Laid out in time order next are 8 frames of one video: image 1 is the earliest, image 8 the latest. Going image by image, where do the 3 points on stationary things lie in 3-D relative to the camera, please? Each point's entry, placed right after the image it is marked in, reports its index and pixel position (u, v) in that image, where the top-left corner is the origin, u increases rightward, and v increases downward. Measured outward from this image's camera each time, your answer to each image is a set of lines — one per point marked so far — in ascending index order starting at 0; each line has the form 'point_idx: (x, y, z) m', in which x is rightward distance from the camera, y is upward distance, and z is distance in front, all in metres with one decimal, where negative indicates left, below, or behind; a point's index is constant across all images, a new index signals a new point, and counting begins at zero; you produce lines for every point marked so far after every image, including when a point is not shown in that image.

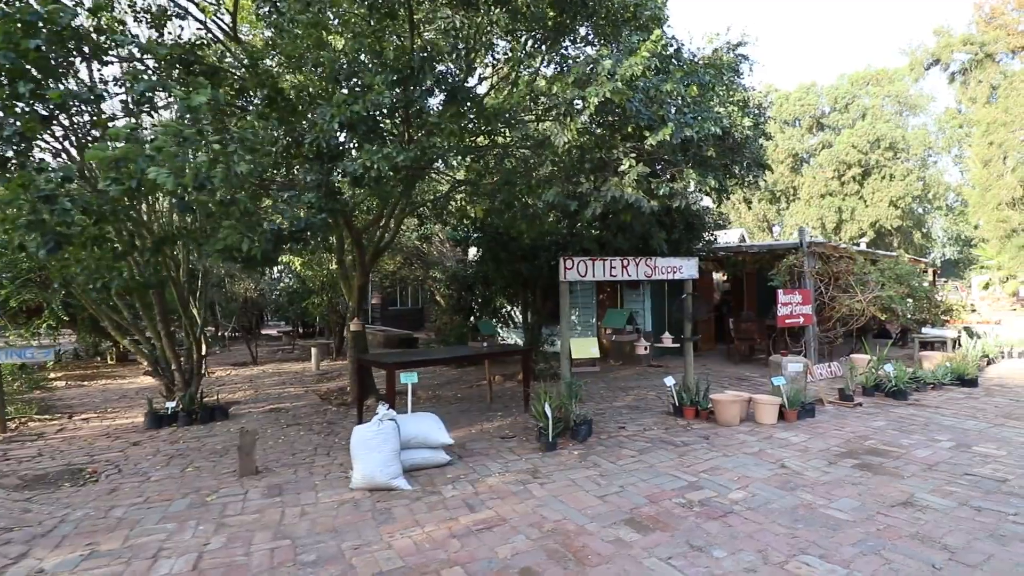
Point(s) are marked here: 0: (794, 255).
0: (+5.5, +0.7, +10.4) m
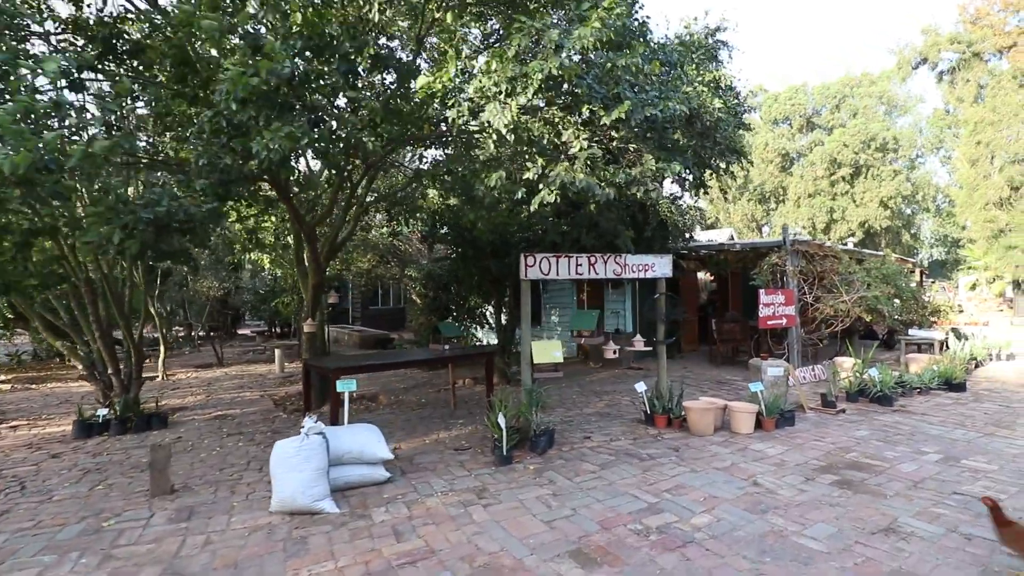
0: (+5.0, +0.7, +10.0) m
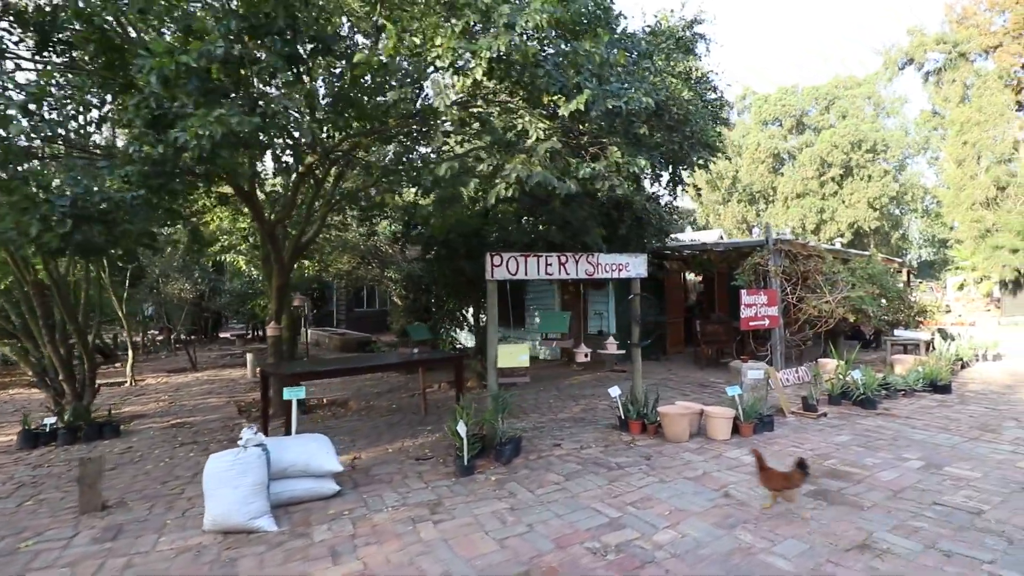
0: (+4.6, +0.6, +9.8) m
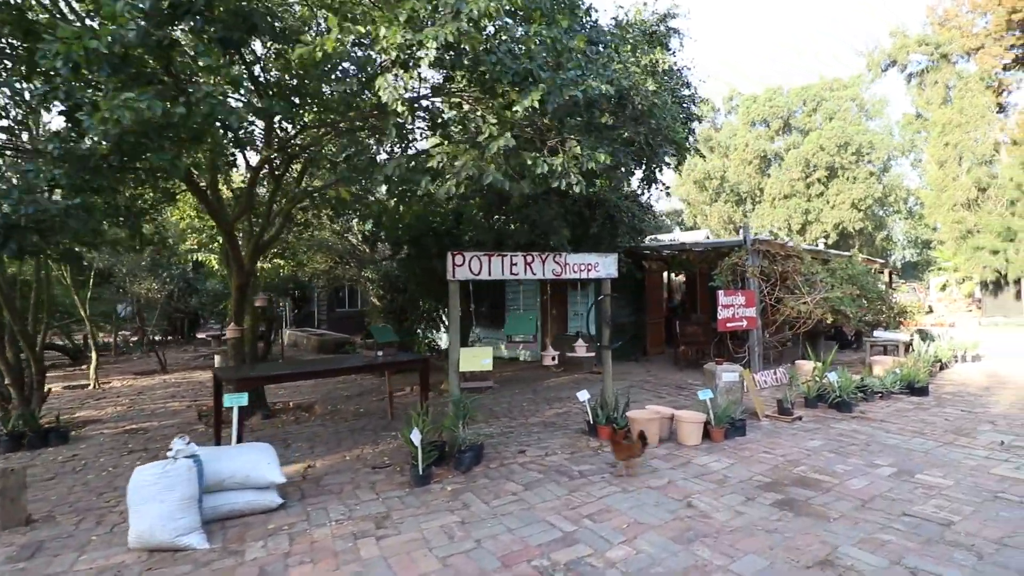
0: (+4.1, +0.6, +9.6) m
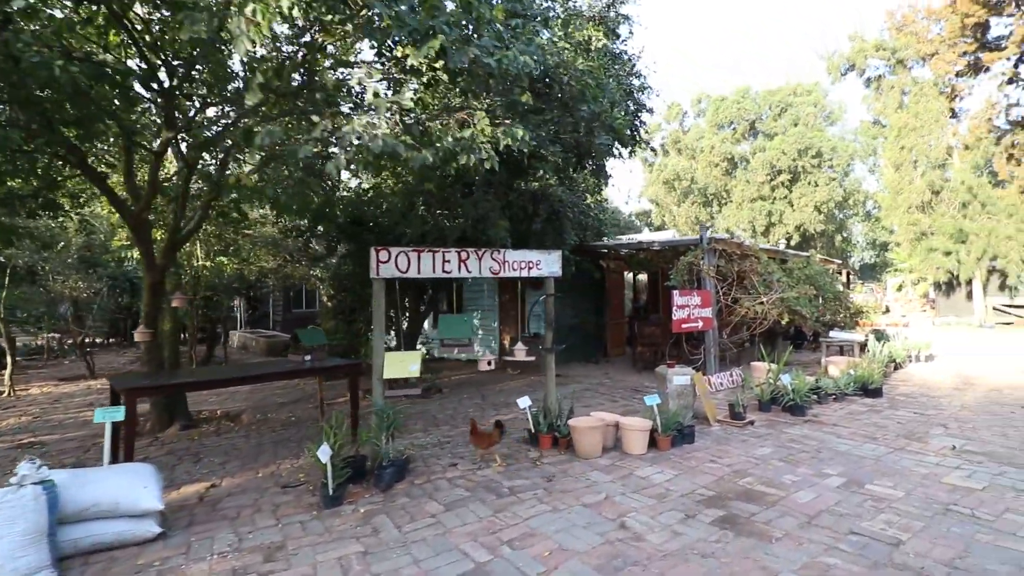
0: (+3.2, +0.6, +9.4) m
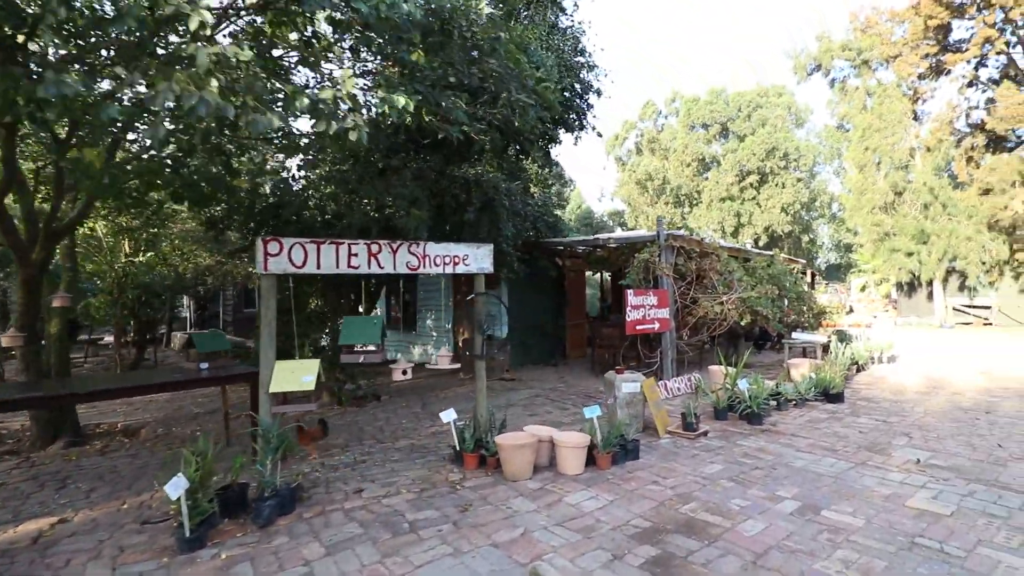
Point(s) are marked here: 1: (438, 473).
0: (+2.3, +0.7, +8.8) m
1: (-0.7, -1.7, +4.9) m
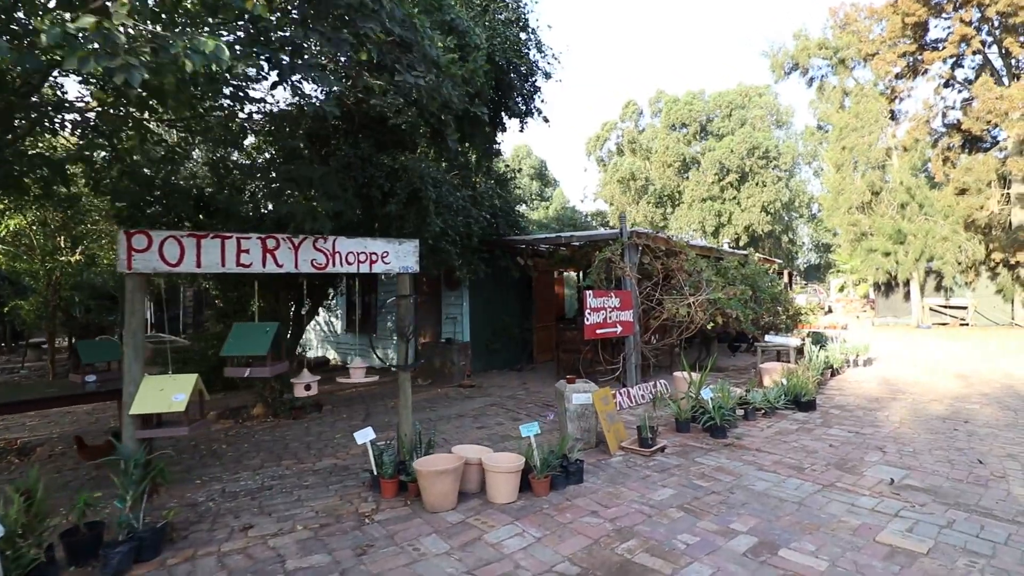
0: (+1.6, +0.6, +8.3) m
1: (-1.3, -1.7, +4.2) m
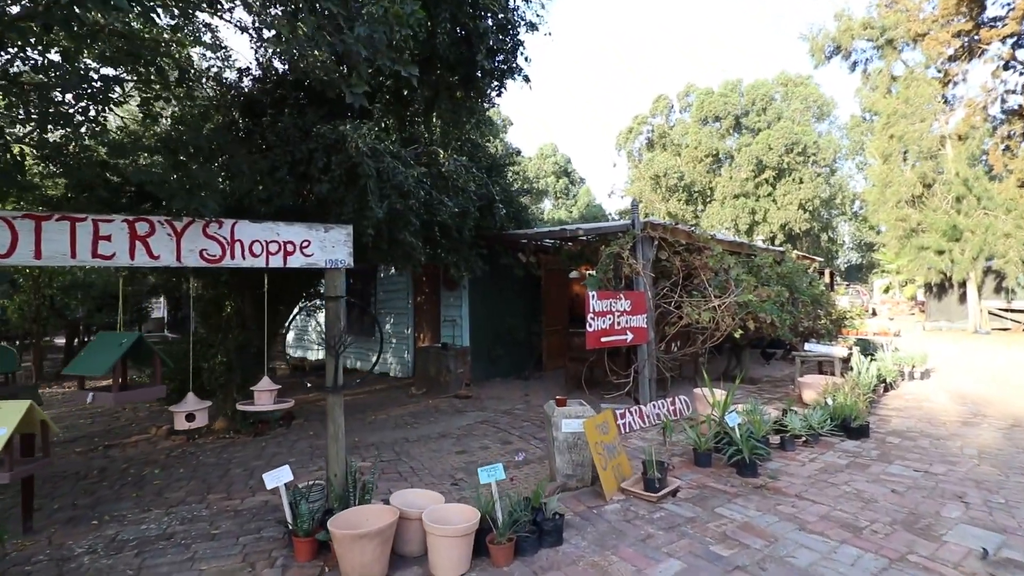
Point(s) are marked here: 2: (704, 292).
0: (+1.5, +0.6, +7.1) m
1: (-1.6, -1.7, +3.2) m
2: (+2.7, 0.0, +7.4) m
